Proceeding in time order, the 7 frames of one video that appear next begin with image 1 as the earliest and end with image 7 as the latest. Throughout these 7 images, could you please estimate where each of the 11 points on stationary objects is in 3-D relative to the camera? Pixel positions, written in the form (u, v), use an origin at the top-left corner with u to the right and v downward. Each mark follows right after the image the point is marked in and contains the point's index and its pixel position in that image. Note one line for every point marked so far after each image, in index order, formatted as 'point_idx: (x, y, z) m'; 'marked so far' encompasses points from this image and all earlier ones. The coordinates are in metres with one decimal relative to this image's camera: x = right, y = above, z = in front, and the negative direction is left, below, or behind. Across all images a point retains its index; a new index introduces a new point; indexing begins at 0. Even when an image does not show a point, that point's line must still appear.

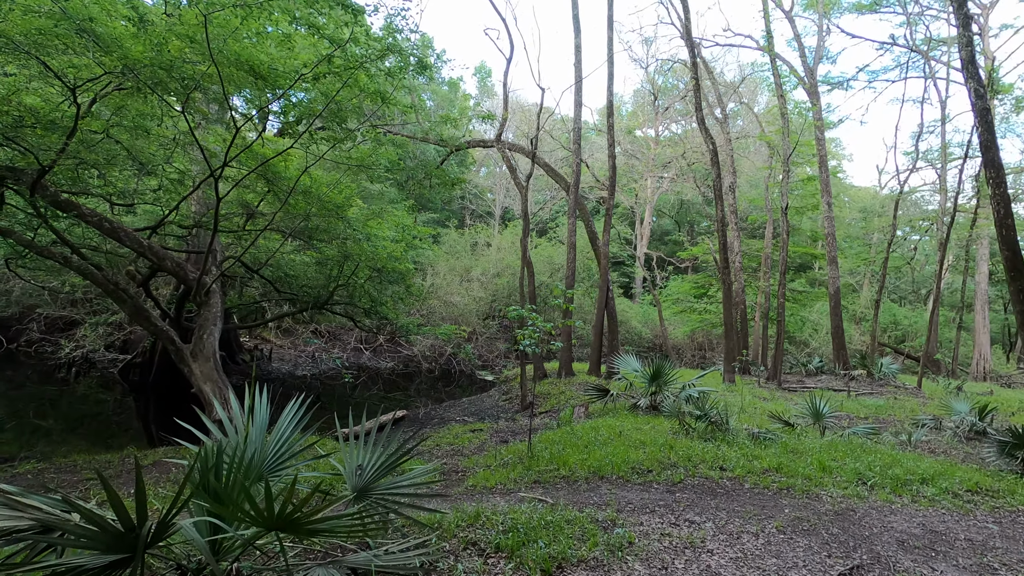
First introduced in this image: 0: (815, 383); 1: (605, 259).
0: (+8.3, -2.6, +14.7) m
1: (+2.2, +0.7, +12.6) m
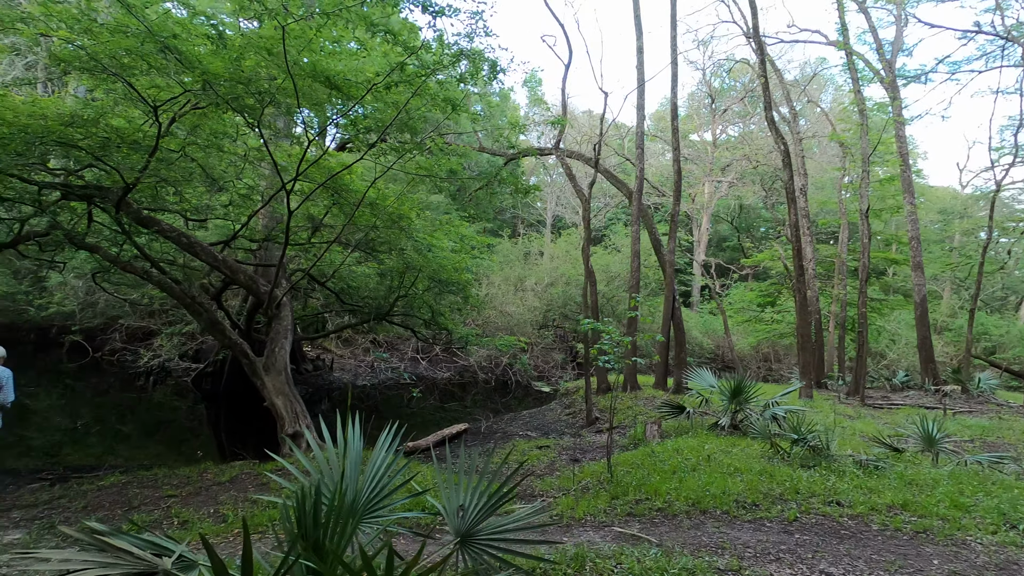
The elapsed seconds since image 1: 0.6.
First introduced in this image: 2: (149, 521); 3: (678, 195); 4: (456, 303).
0: (+9.9, -2.8, +13.5) m
1: (+3.6, +0.5, +12.1) m
2: (-2.5, -1.6, +3.8) m
3: (+3.8, +2.2, +12.0) m
4: (-1.4, -0.4, +13.0) m
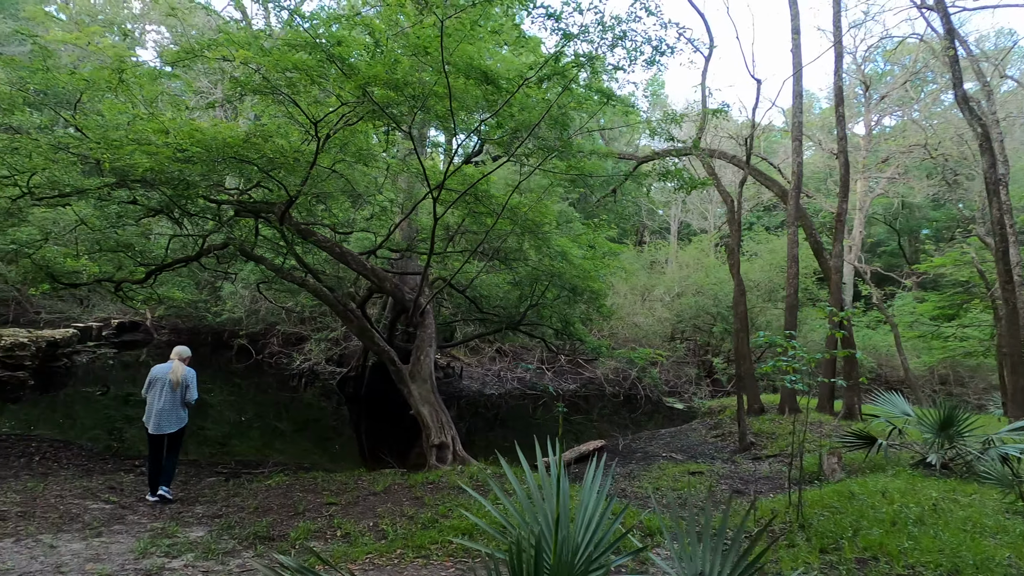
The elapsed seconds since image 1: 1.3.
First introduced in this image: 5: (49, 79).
0: (+12.8, -3.0, +10.6) m
1: (+6.4, +0.3, +10.6) m
2: (-1.4, -1.7, +3.7) m
3: (+6.6, +2.0, +10.5) m
4: (+1.7, -0.6, +12.5) m
5: (-6.2, +2.8, +7.1) m
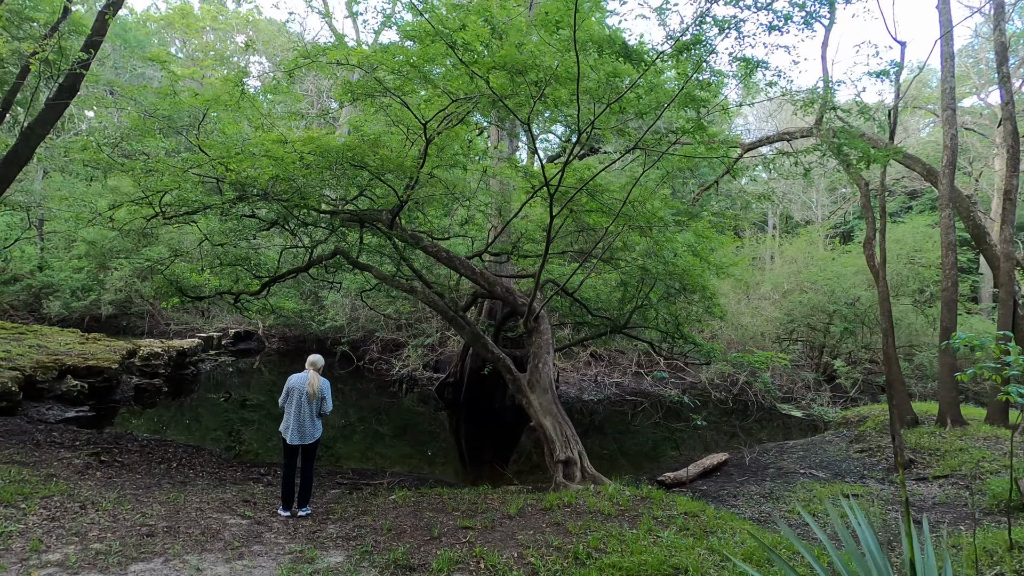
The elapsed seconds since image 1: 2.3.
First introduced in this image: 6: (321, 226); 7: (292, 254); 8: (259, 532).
0: (+14.8, -2.7, +8.0) m
1: (+8.3, +0.4, +9.0) m
2: (-0.4, -1.7, +3.4) m
3: (+8.4, +2.2, +8.9) m
4: (+4.0, -0.6, +11.6) m
5: (-4.7, +2.6, +7.5) m
6: (-2.7, +0.9, +7.6) m
7: (-4.5, +0.7, +11.0) m
8: (-1.8, -1.7, +3.8) m
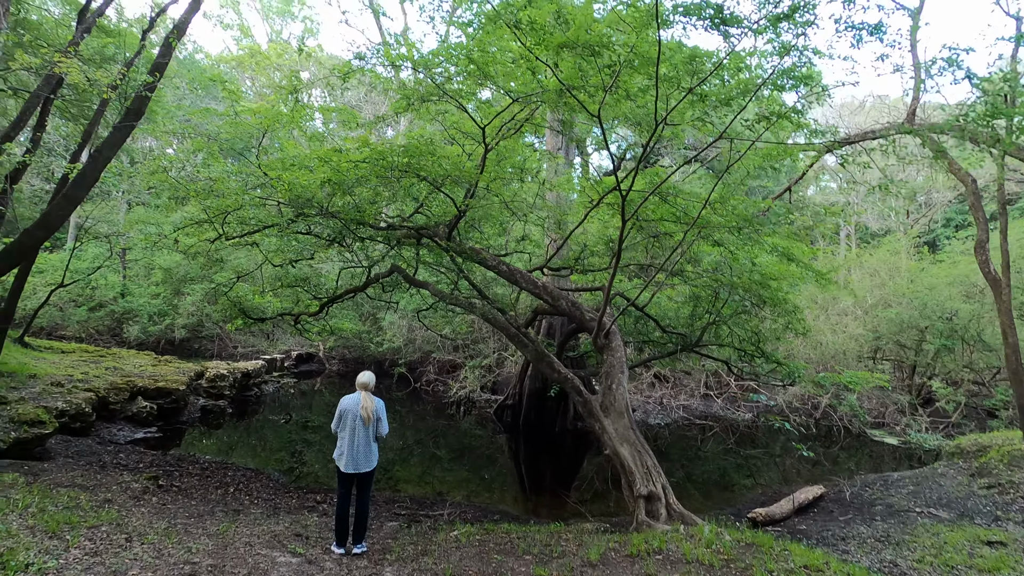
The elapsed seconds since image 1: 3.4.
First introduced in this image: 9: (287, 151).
0: (+15.6, -2.6, +5.9) m
1: (+9.3, +0.3, +7.7) m
2: (+0.1, -1.7, +2.8) m
3: (+9.3, +2.1, +7.6) m
4: (+5.2, -0.9, +10.7) m
5: (-3.9, +2.3, +7.5) m
6: (-1.9, +0.6, +7.4) m
7: (-3.3, +0.3, +10.9) m
8: (-1.3, -1.8, +3.4) m
9: (-3.3, +2.0, +7.9) m
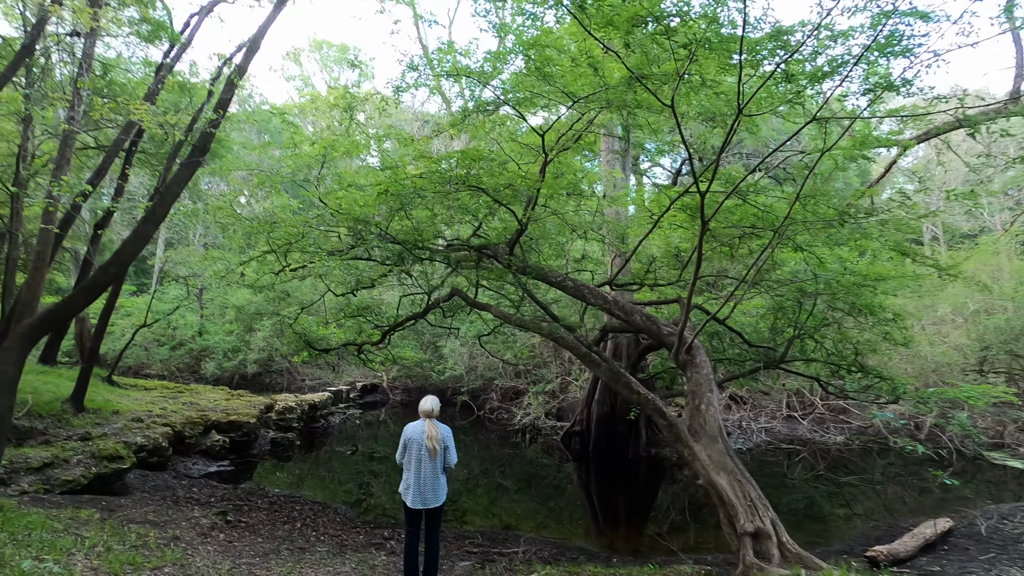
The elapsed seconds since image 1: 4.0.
0: (+16.3, -2.0, +3.7) m
1: (+10.1, +0.5, +6.3) m
2: (+0.6, -1.7, +2.3) m
3: (+10.1, +2.3, +6.3) m
4: (+6.4, -1.0, +9.6) m
5: (-3.1, +1.9, +7.6) m
6: (-1.0, +0.3, +7.2) m
7: (-2.1, -0.3, +10.8) m
8: (-0.8, -1.9, +3.1) m
9: (-2.5, +1.6, +7.9) m
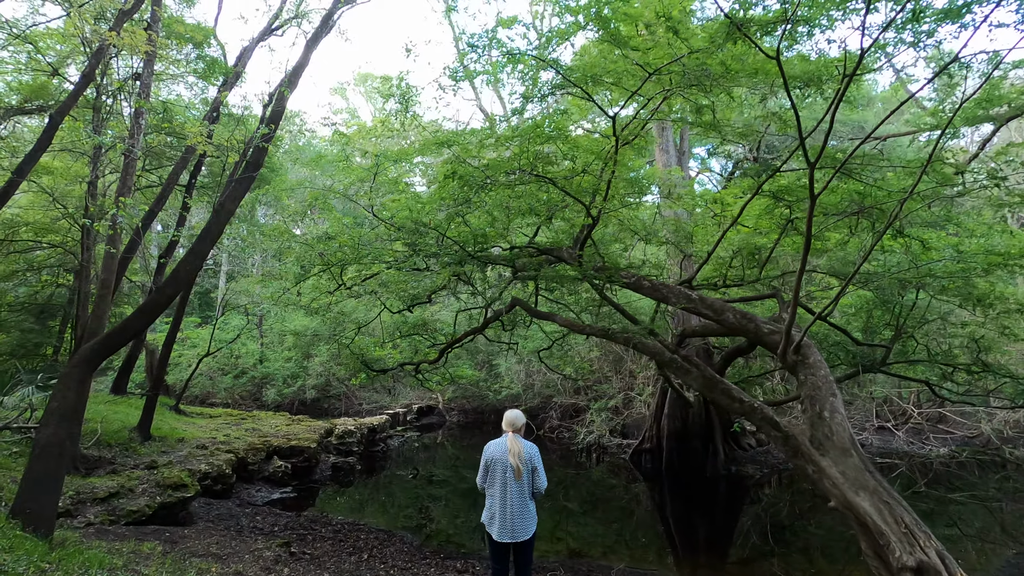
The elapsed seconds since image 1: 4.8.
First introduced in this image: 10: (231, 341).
0: (+16.9, -1.1, +1.7) m
1: (+10.8, +1.0, +4.9) m
2: (+1.0, -1.6, +1.7) m
3: (+10.7, +2.7, +5.0) m
4: (+7.5, -0.8, +8.5) m
5: (-2.3, +1.7, +7.4) m
6: (-0.2, +0.2, +6.8) m
7: (-0.9, -0.5, +10.4) m
8: (-0.2, -1.9, +2.5) m
9: (-1.6, +1.4, +7.6) m
10: (-9.5, -1.8, +18.0) m
